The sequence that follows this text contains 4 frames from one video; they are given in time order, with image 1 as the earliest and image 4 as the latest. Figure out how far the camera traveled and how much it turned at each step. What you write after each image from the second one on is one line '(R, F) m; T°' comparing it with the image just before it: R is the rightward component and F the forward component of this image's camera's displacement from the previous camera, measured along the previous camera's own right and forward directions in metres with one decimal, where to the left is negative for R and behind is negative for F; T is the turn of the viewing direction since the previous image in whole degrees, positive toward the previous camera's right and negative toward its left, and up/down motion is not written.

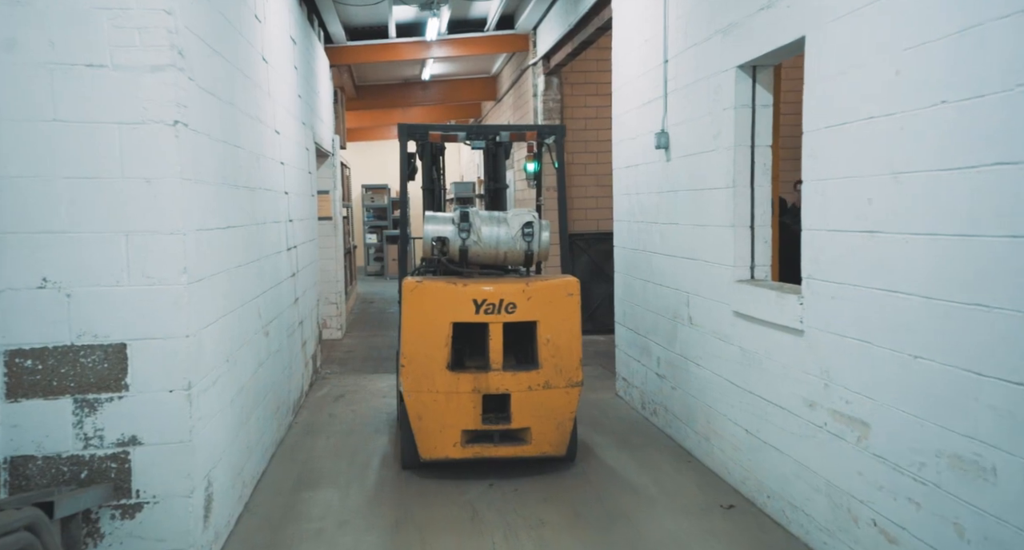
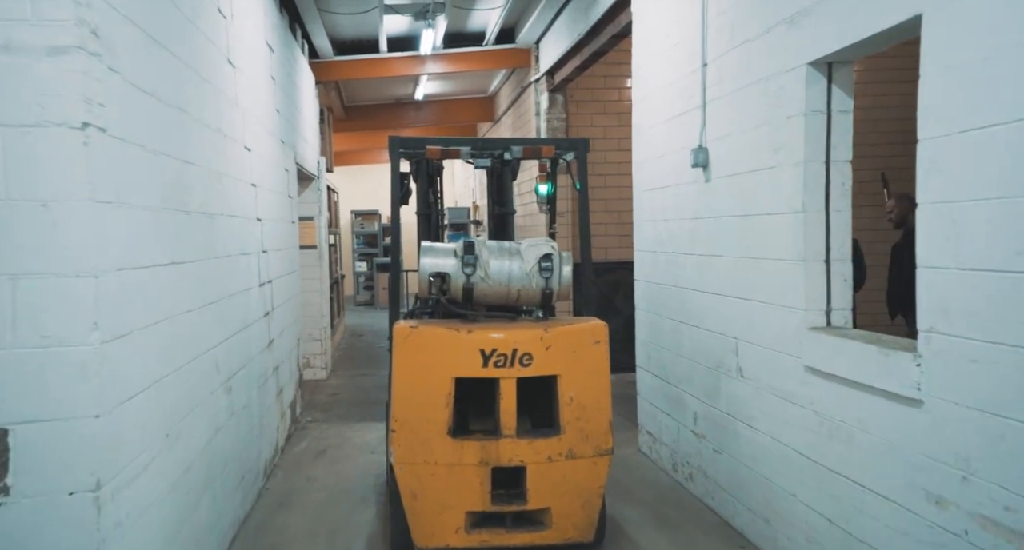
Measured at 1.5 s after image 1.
(-0.1, +0.8) m; +1°
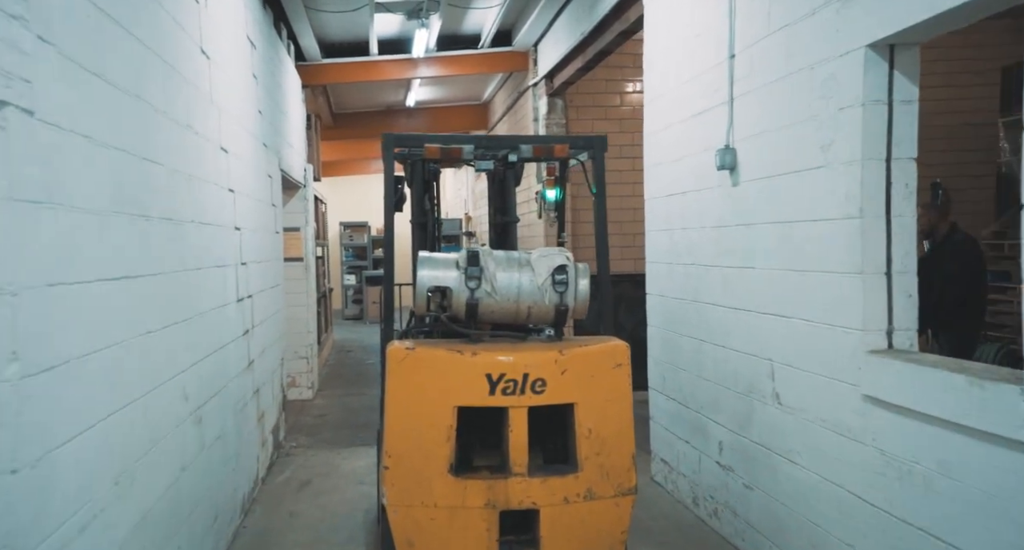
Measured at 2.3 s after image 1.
(-0.1, +0.5) m; +1°
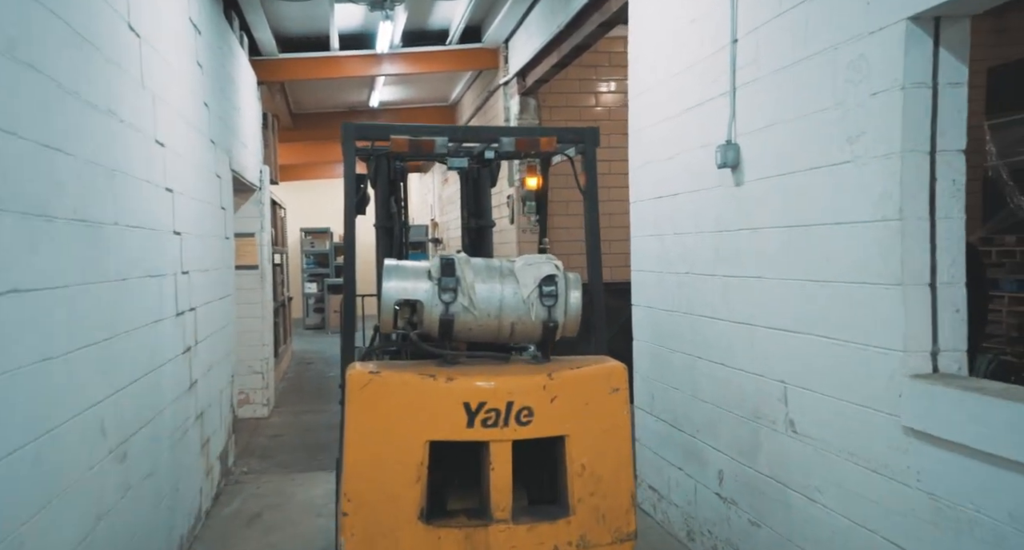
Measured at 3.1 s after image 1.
(-0.1, +0.5) m; +3°
